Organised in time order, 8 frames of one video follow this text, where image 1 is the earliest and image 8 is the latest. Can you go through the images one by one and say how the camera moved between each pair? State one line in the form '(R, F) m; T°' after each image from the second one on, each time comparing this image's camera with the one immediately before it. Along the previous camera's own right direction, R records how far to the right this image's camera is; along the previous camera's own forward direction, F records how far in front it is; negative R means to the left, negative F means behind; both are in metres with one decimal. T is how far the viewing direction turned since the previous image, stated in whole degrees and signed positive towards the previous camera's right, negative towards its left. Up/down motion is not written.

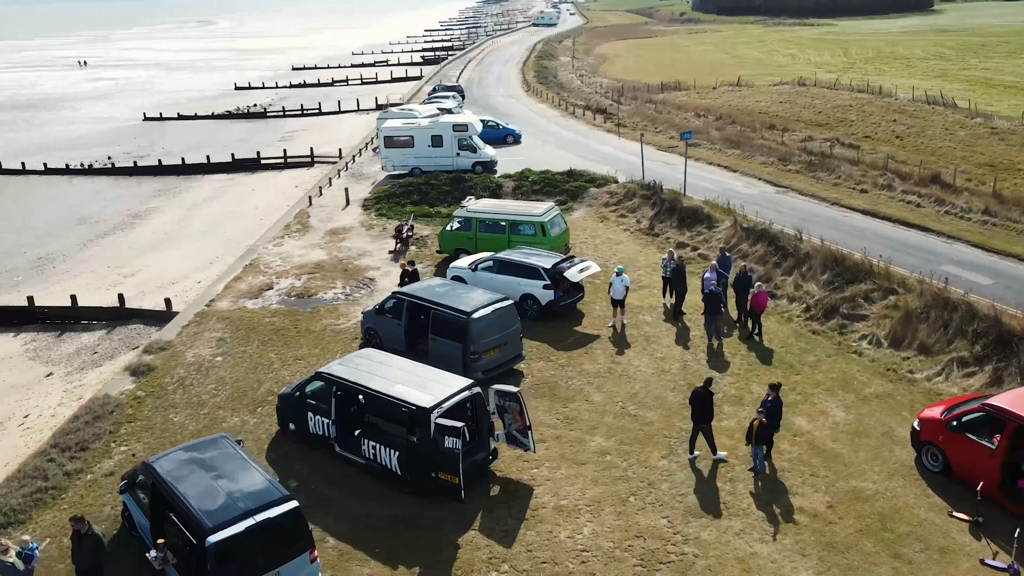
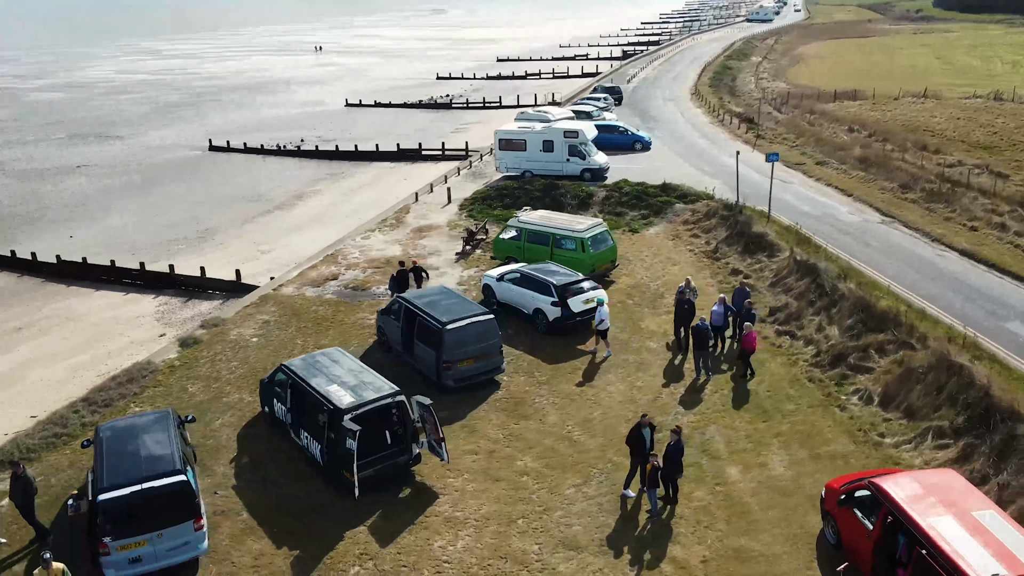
(+4.0, -0.1) m; -14°
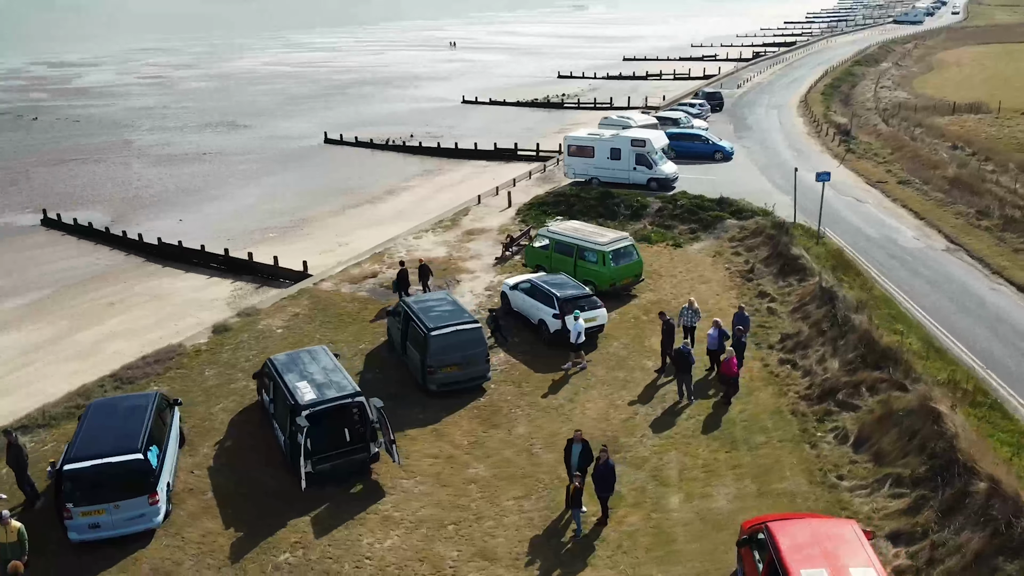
(+2.6, -0.2) m; -9°
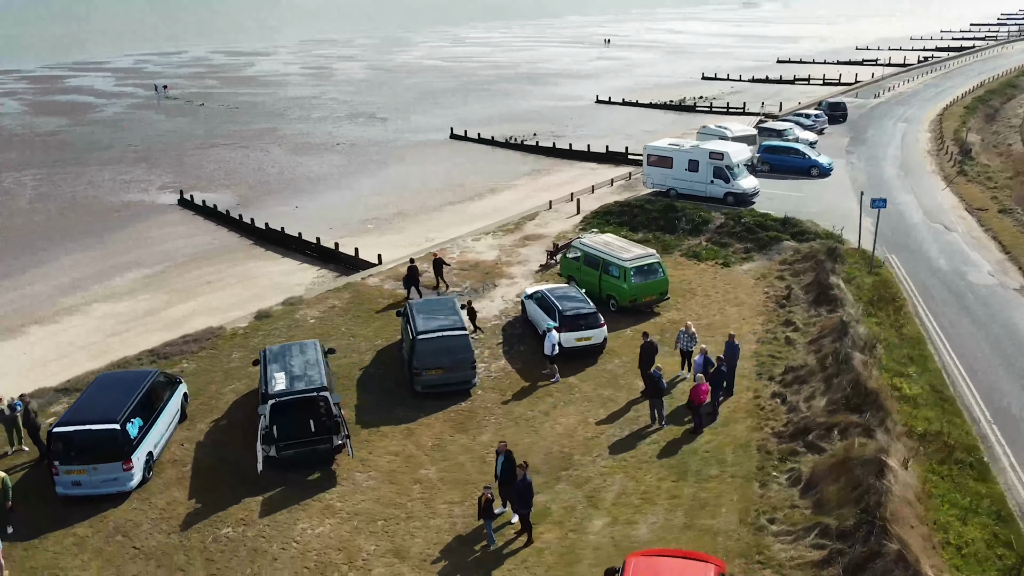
(+3.1, -0.2) m; -10°
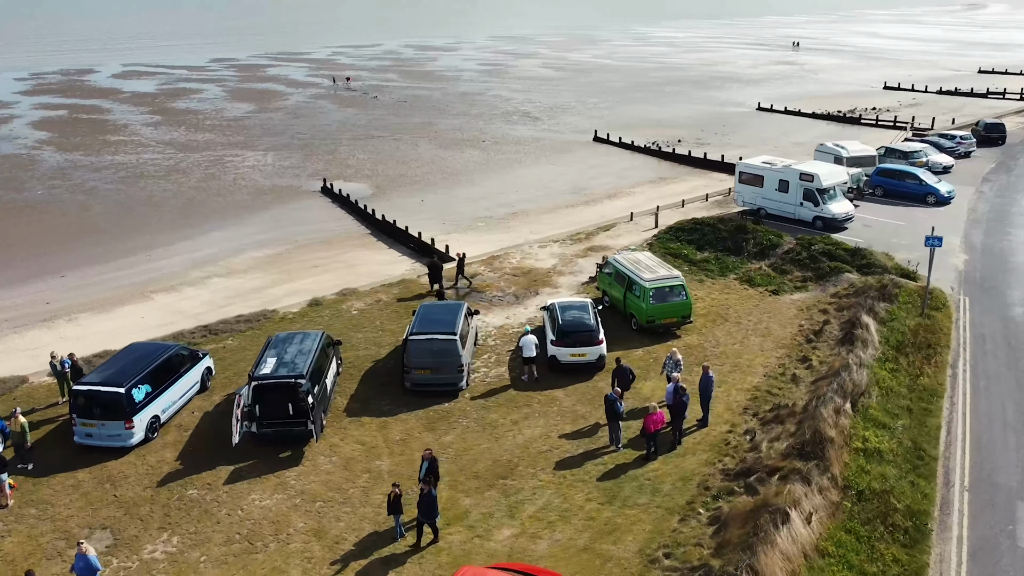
(+3.8, -0.3) m; -12°
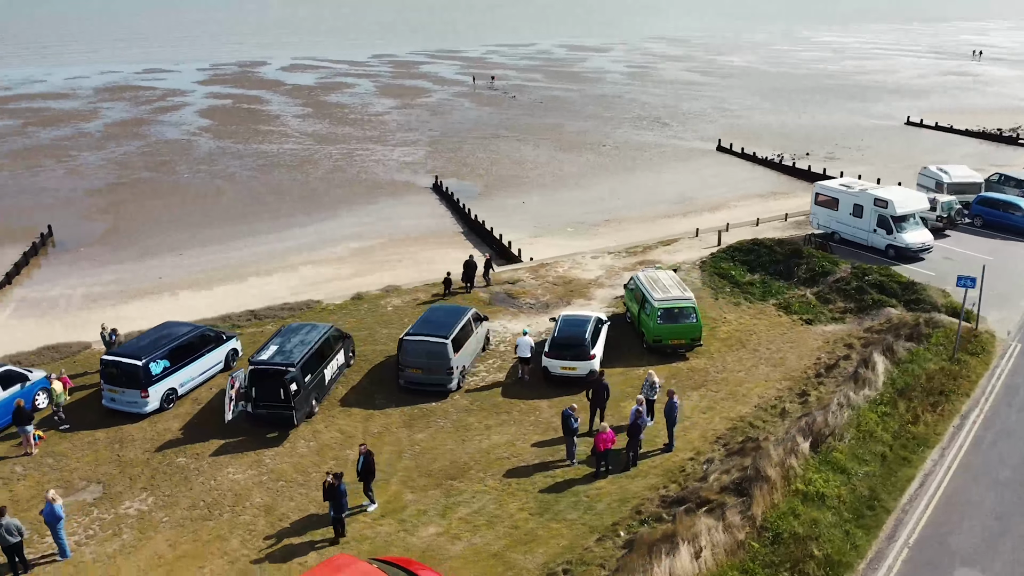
(+3.4, -0.3) m; -11°
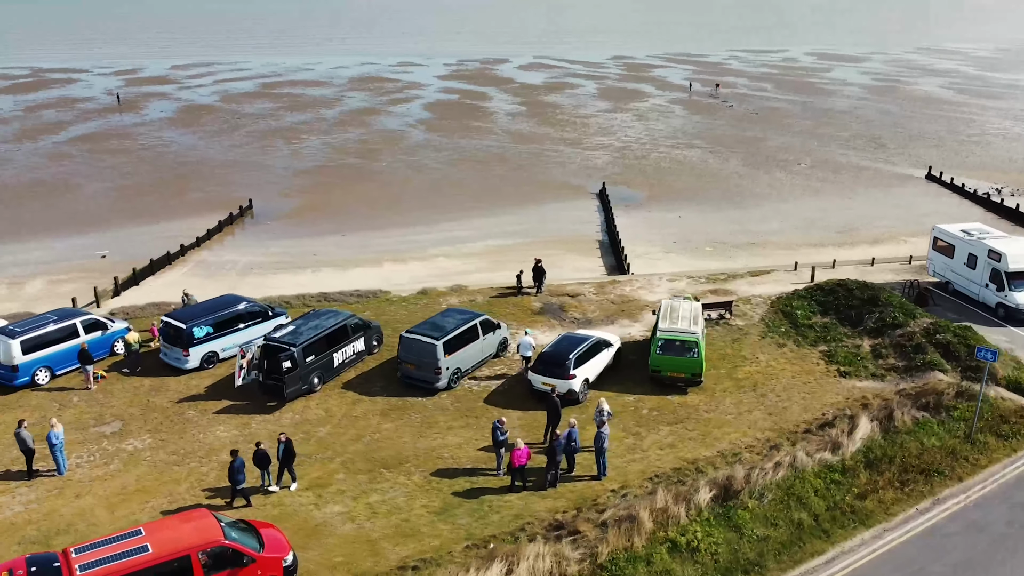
(+5.6, 0.0) m; -17°
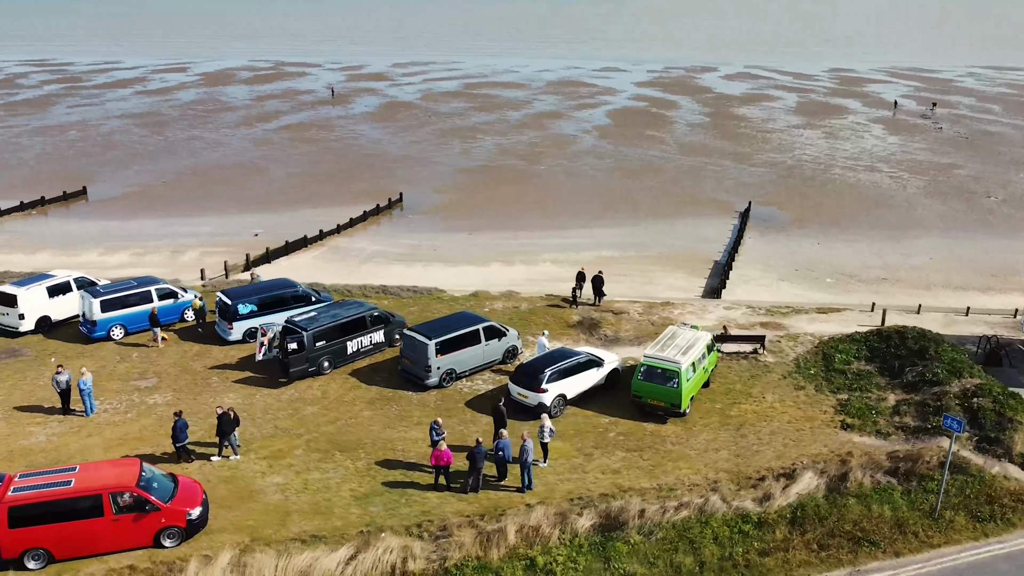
(+5.2, 0.0) m; -15°
